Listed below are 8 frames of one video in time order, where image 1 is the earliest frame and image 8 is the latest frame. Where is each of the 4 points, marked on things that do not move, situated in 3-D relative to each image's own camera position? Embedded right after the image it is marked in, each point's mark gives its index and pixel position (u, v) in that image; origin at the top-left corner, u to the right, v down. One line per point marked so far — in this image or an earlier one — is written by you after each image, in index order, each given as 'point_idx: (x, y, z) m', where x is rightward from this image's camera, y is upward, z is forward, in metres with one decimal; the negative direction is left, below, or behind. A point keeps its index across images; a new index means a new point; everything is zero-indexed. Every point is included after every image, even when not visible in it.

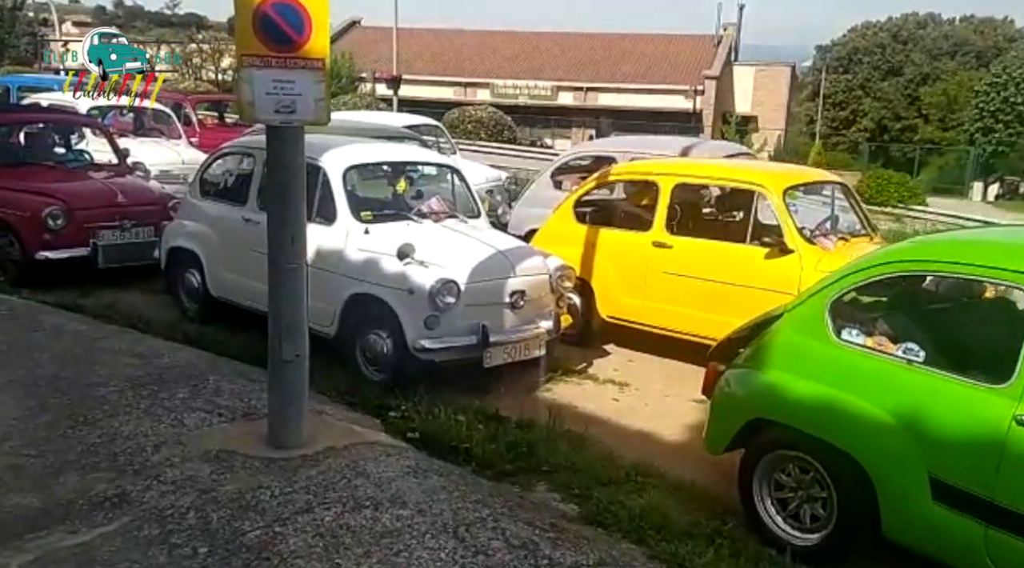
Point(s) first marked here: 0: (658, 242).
0: (+1.1, +0.3, +6.7) m
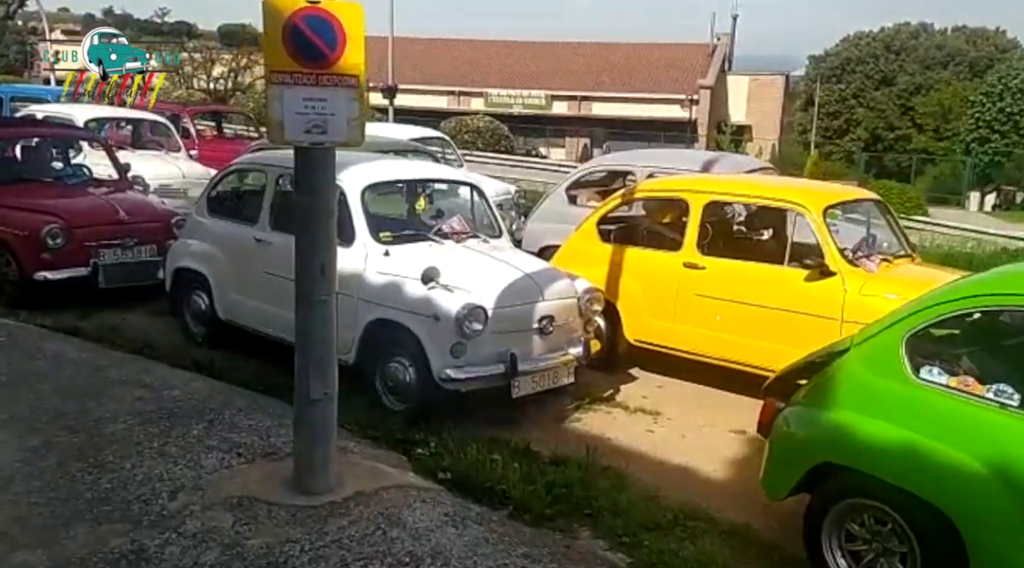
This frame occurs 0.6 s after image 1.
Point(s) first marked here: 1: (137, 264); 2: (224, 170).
0: (+1.3, +0.2, +6.4) m
1: (-3.5, +0.2, +8.2) m
2: (-2.3, +0.9, +7.2) m
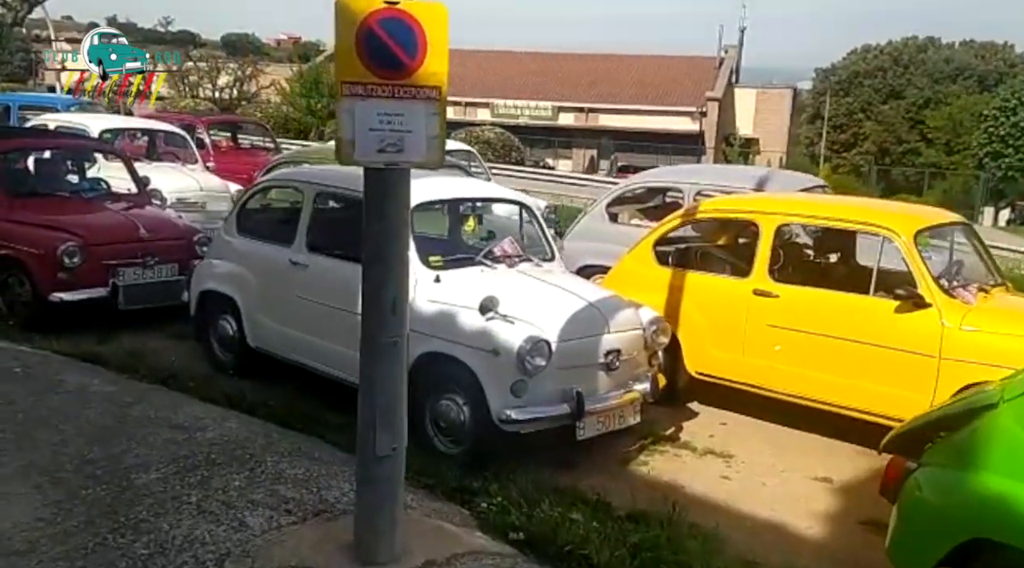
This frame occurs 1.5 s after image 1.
0: (+1.7, 0.0, +5.9) m
1: (-3.1, 0.0, +7.8) m
2: (-1.9, +0.7, +6.7) m
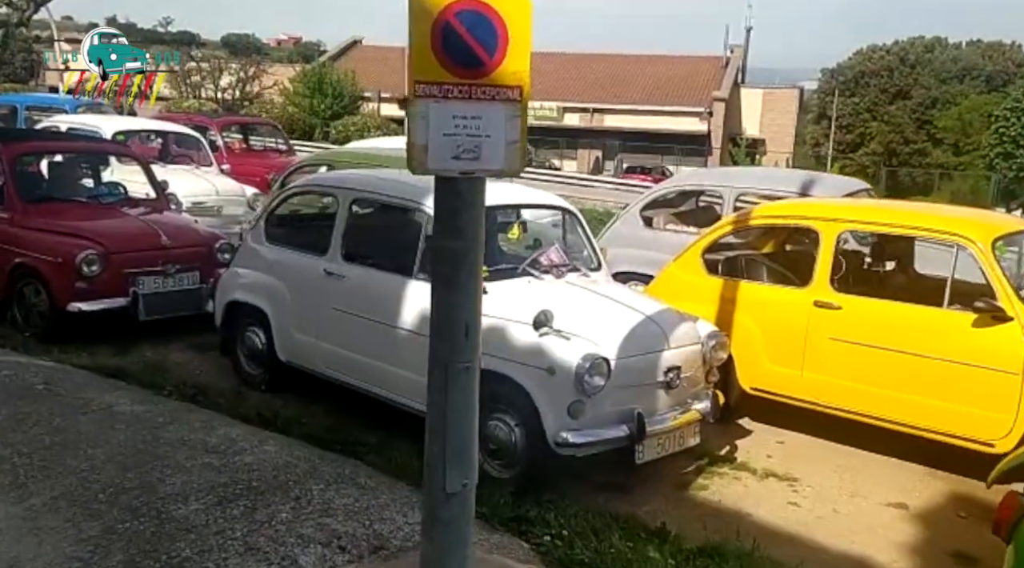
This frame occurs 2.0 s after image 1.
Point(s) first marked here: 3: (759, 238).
0: (+1.9, -0.1, +5.6) m
1: (-2.8, -0.1, +7.5) m
2: (-1.6, +0.7, +6.4) m
3: (+1.7, +0.3, +6.2) m
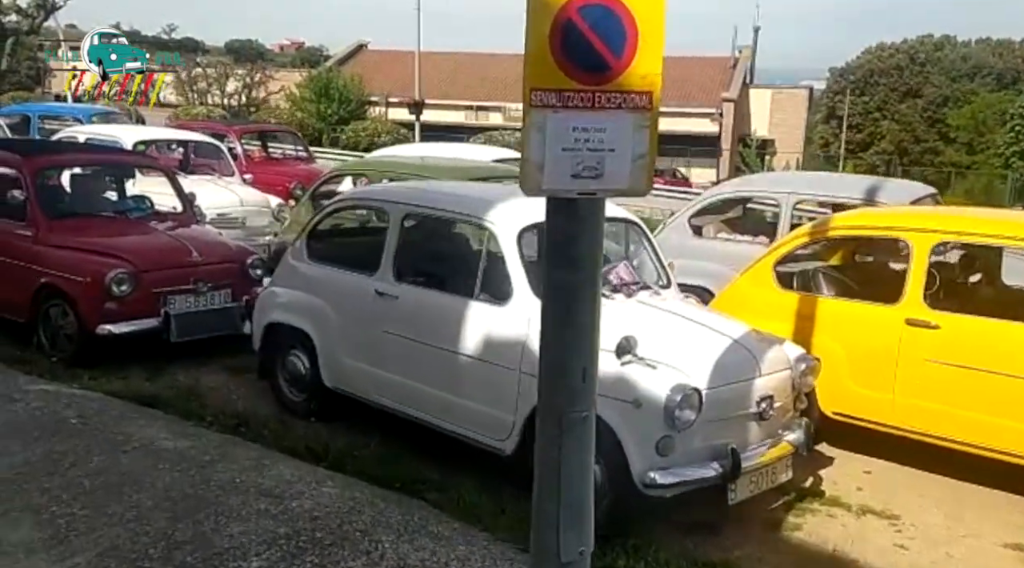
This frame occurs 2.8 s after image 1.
0: (+2.3, -0.2, +5.2) m
1: (-2.4, -0.2, +7.1) m
2: (-1.2, +0.5, +6.1) m
3: (+2.1, +0.2, +5.8) m
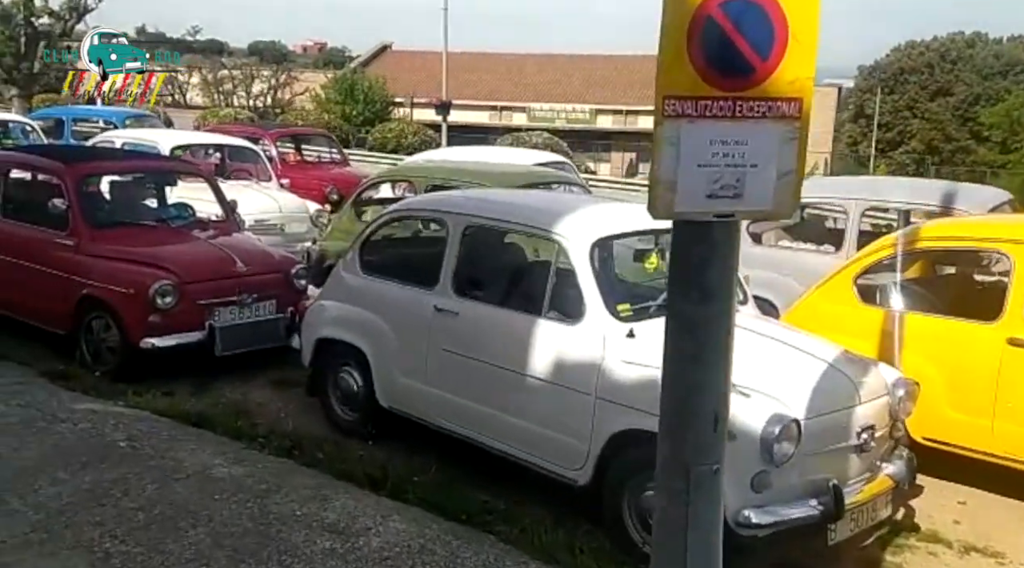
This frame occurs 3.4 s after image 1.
0: (+2.7, -0.3, +4.8) m
1: (-2.0, -0.3, +6.8) m
2: (-0.8, +0.4, +5.8) m
3: (+2.5, +0.1, +5.4) m
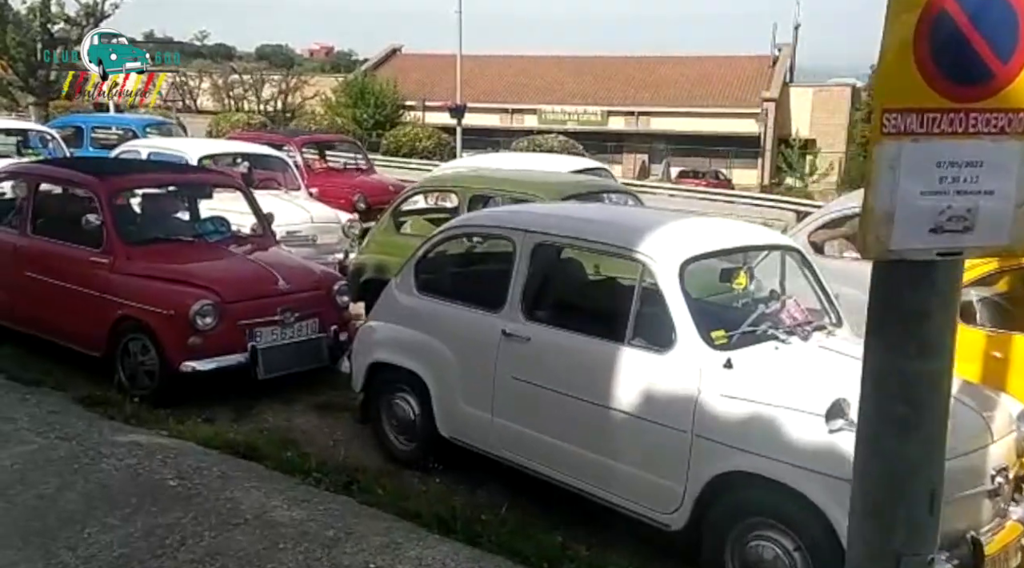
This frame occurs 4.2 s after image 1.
0: (+3.1, -0.4, +4.4) m
1: (-1.5, -0.5, +6.5) m
2: (-0.4, +0.3, +5.4) m
3: (+2.9, 0.0, +5.0) m
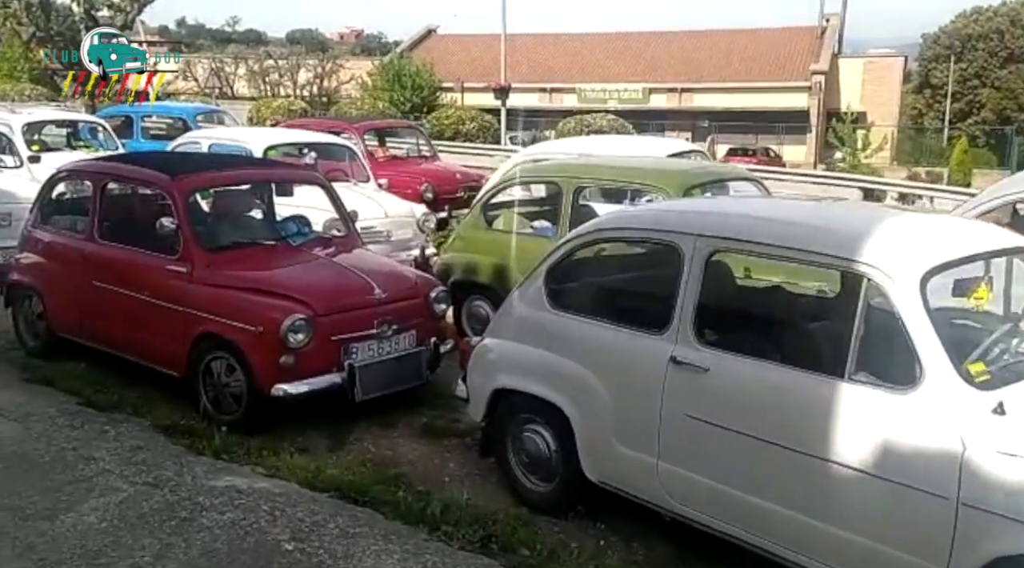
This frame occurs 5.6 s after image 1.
0: (+3.9, -0.4, +3.5) m
1: (-0.7, -0.5, +5.7) m
2: (+0.4, +0.2, +4.6) m
3: (+3.7, 0.0, +4.1) m
